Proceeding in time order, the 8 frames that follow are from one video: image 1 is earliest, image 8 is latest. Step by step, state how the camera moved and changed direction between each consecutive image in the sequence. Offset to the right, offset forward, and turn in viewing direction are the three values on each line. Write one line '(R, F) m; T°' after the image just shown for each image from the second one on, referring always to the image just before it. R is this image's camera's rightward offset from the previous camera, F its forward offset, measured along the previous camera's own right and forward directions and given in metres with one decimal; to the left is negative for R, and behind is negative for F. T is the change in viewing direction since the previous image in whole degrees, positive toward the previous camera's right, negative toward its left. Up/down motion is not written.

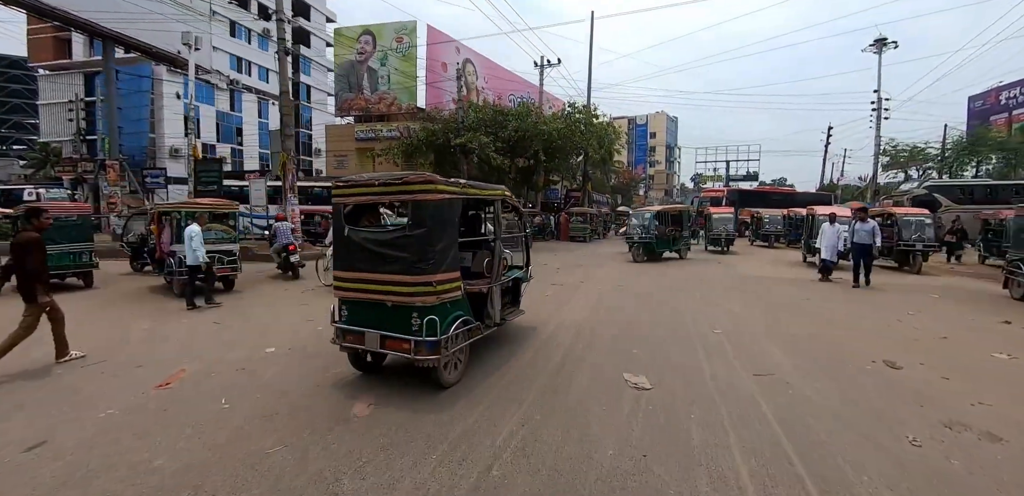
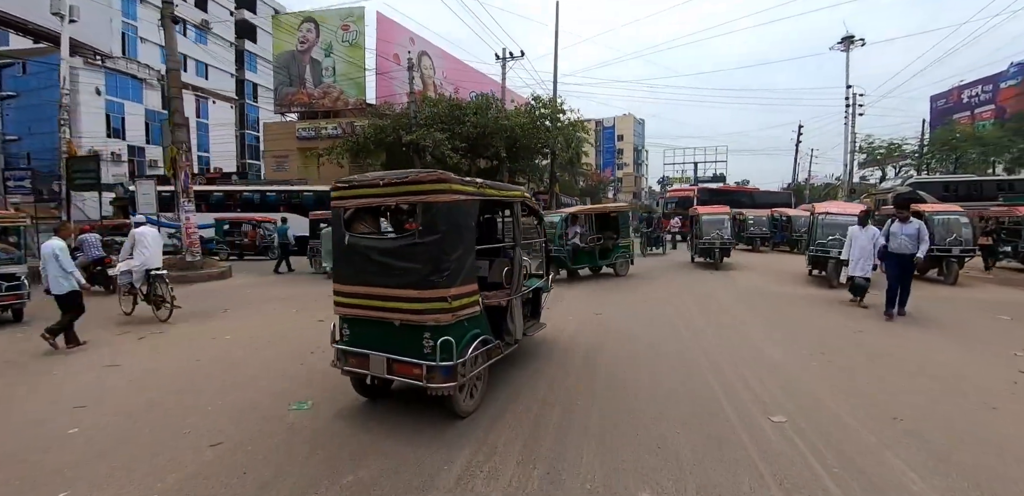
(+0.5, +2.5) m; +4°
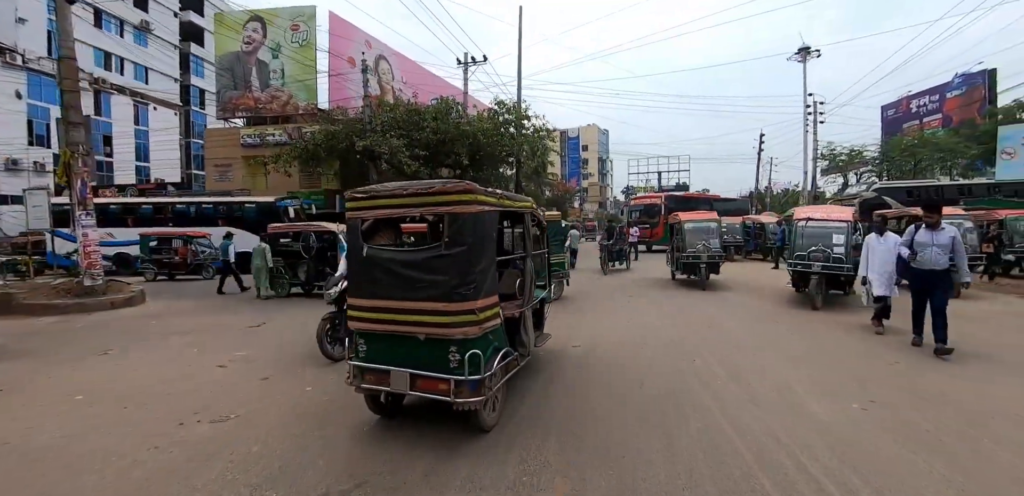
(+0.2, +1.3) m; +4°
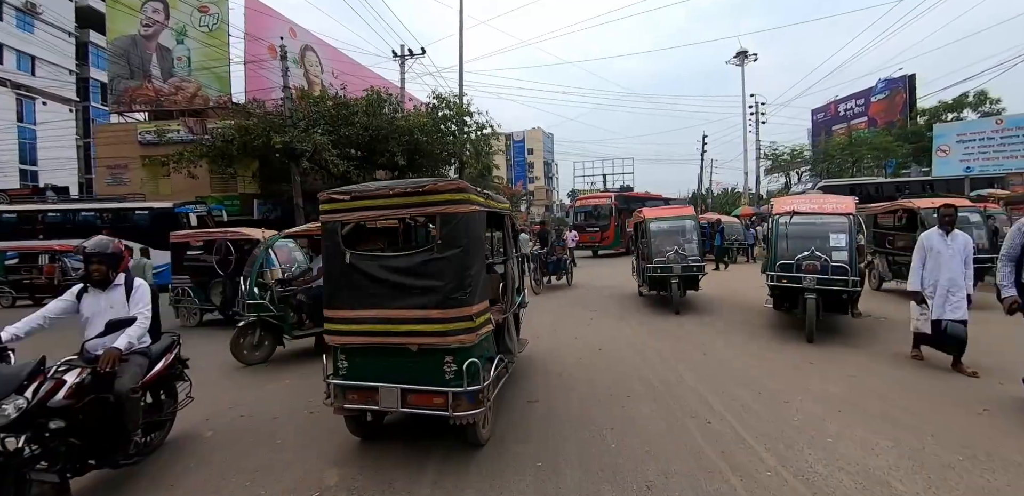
(+0.2, +1.6) m; +6°
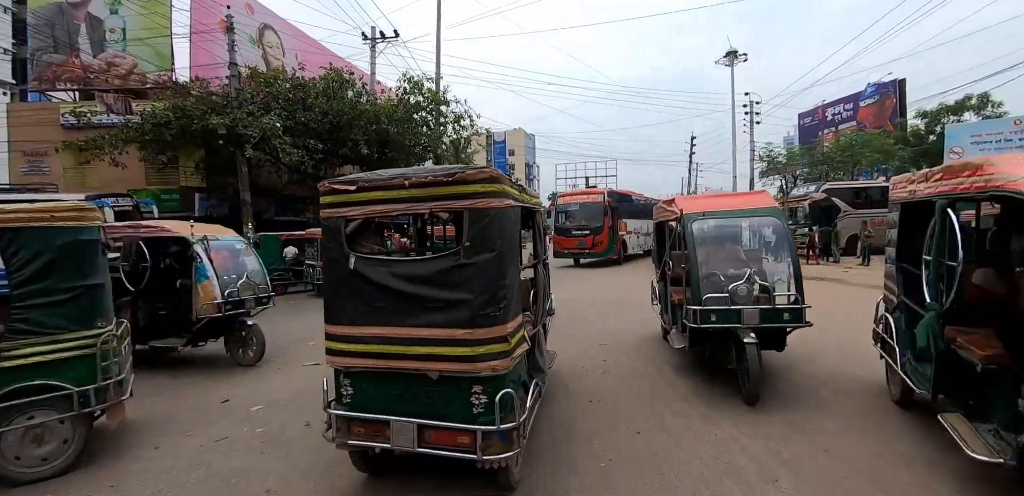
(0.0, +2.0) m; +3°
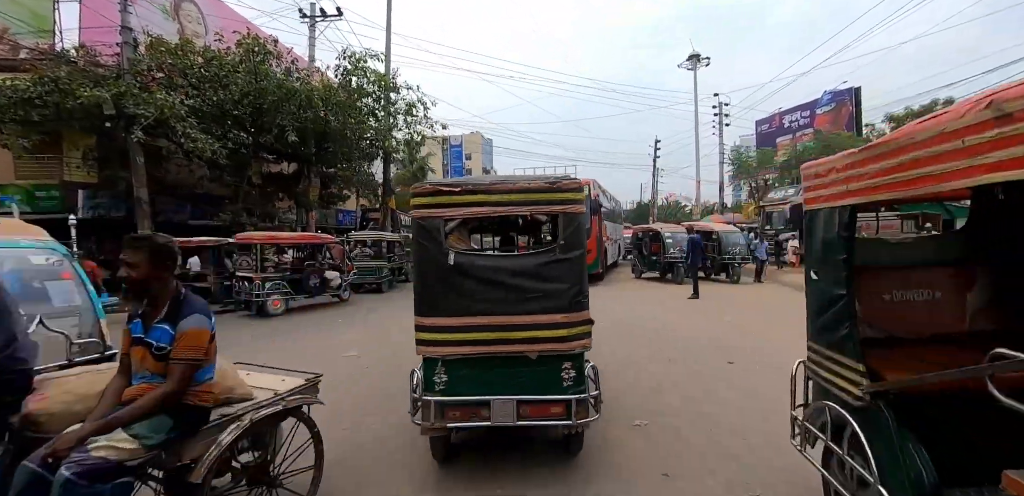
(-0.1, +2.1) m; +6°
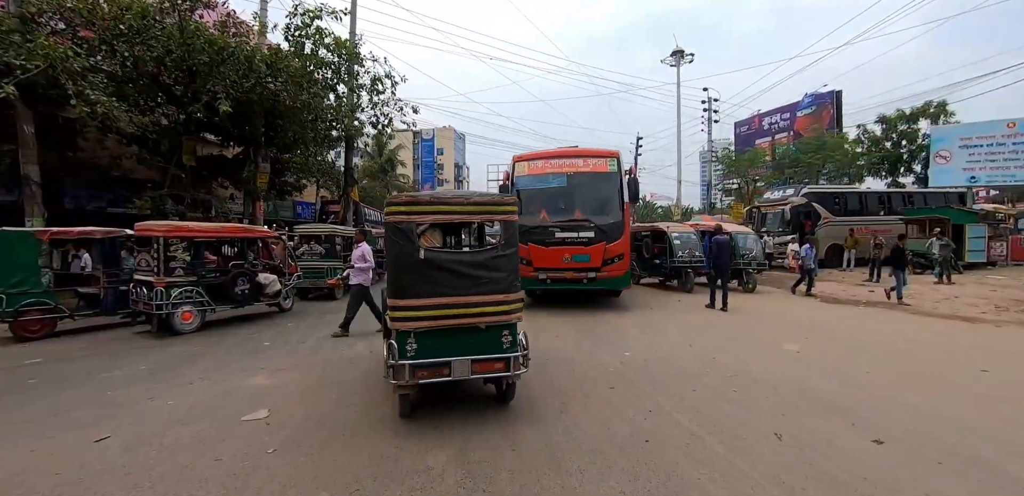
(-0.3, +1.8) m; +4°
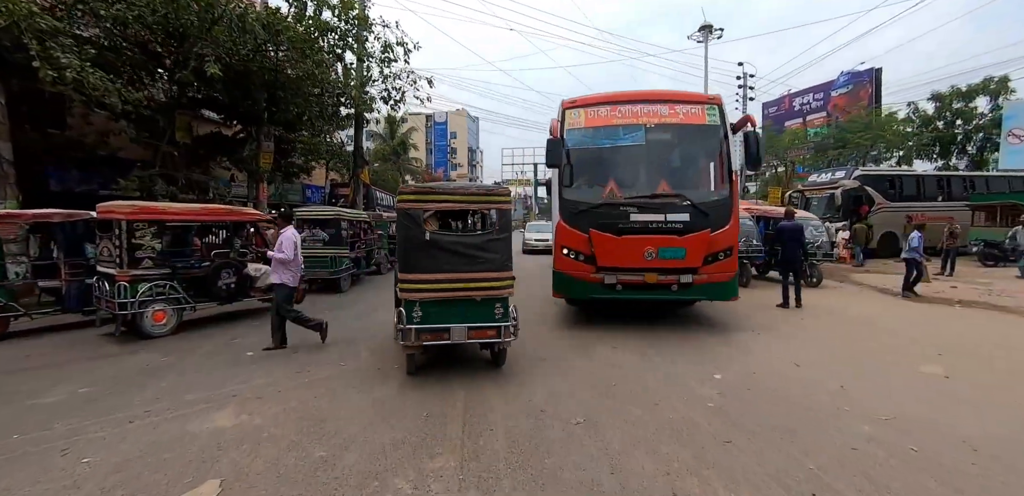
(-0.4, +1.2) m; -1°
